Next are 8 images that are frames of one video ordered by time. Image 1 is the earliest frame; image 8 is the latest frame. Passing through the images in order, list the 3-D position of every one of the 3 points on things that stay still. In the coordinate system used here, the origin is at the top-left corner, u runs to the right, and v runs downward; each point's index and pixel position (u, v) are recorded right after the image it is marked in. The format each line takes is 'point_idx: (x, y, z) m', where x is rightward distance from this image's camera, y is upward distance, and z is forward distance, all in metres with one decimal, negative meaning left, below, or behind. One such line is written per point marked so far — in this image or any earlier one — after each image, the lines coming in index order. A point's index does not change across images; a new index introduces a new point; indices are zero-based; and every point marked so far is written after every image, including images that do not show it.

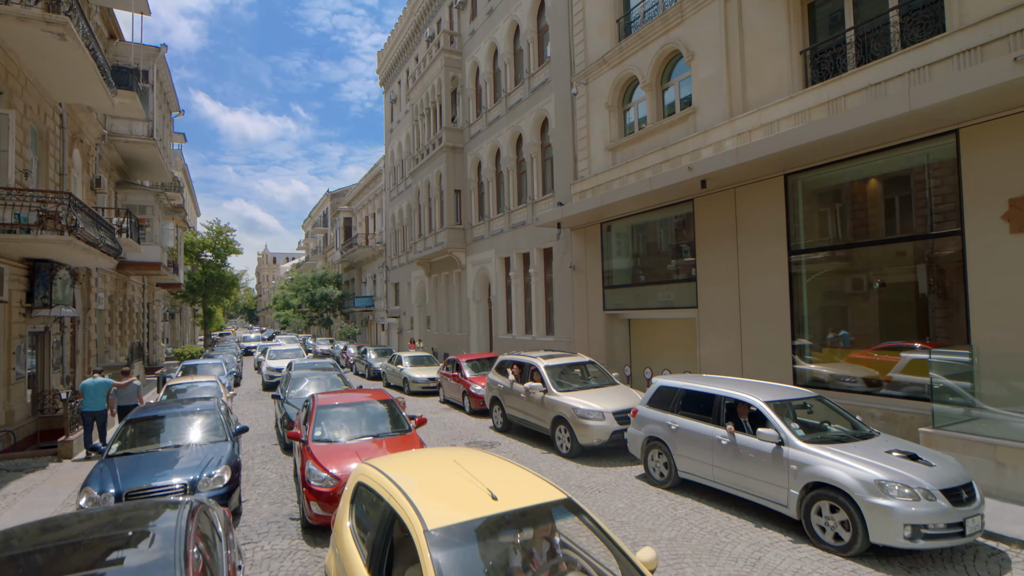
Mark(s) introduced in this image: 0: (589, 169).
0: (+2.4, +3.7, +17.9) m
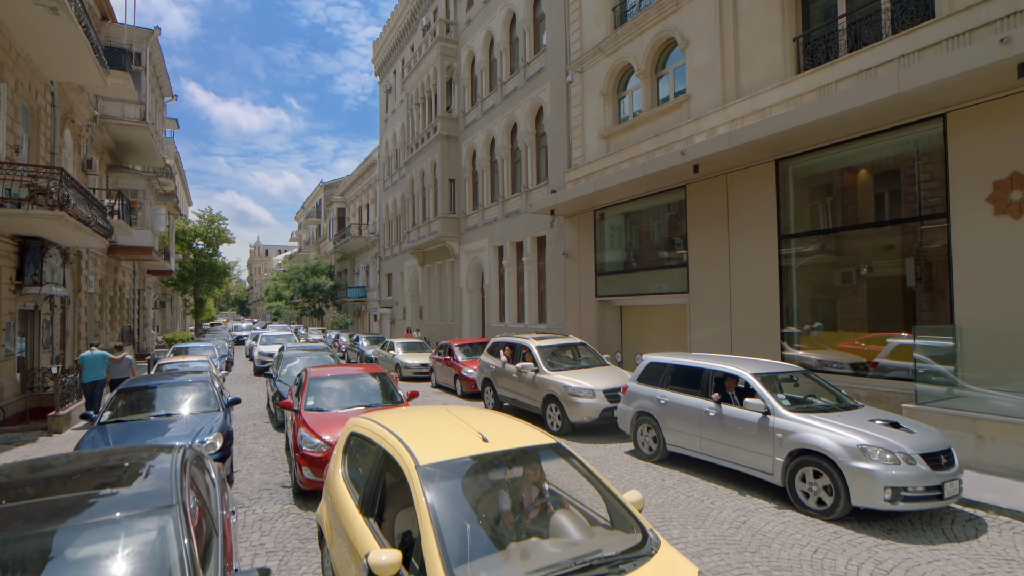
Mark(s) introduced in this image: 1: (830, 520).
0: (+2.2, +4.1, +18.0) m
1: (+3.3, -2.4, +6.0) m
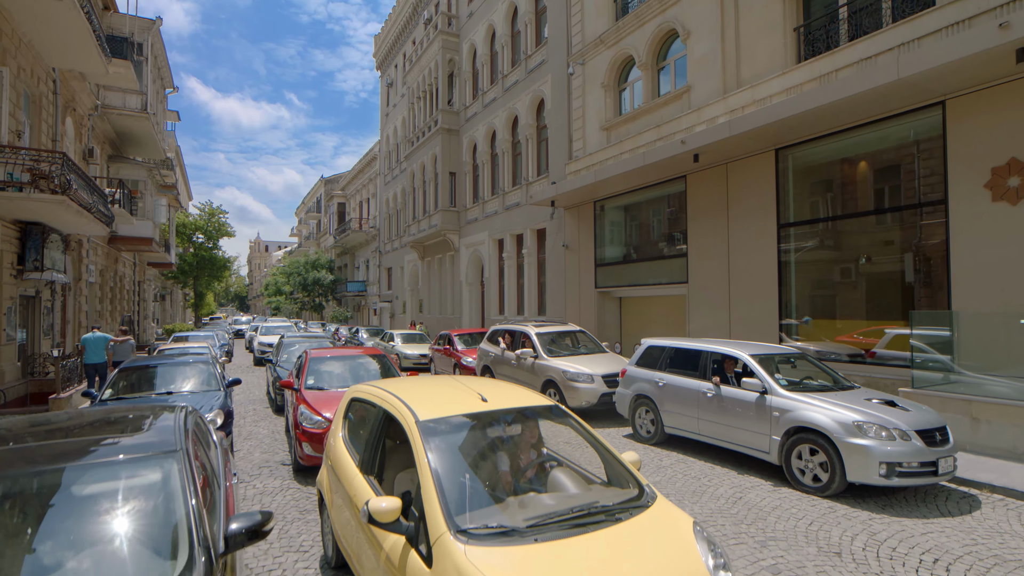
0: (+2.2, +4.3, +18.0) m
1: (+3.3, -2.2, +6.0) m
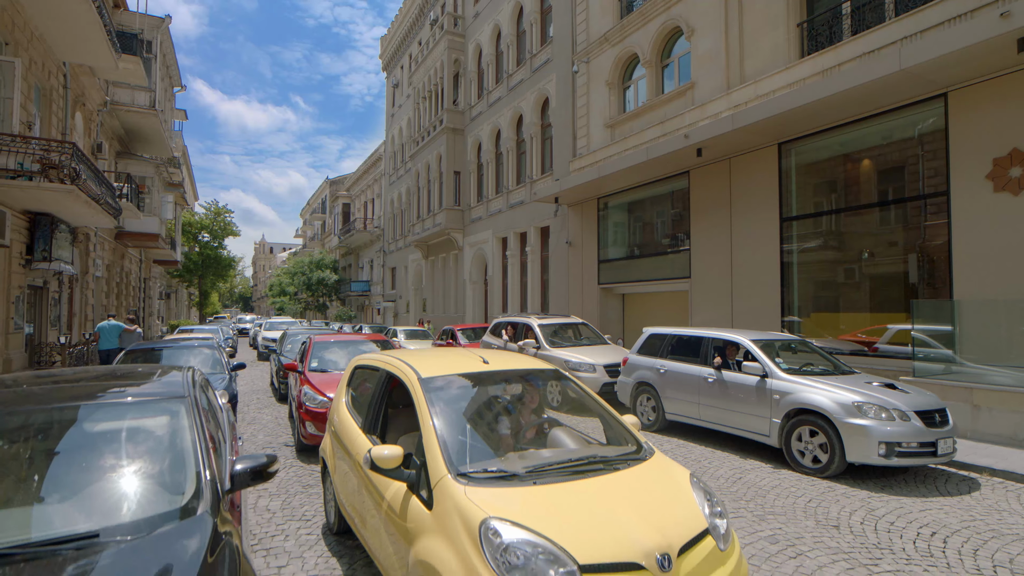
0: (+2.4, +4.4, +18.1) m
1: (+3.3, -2.0, +6.1) m
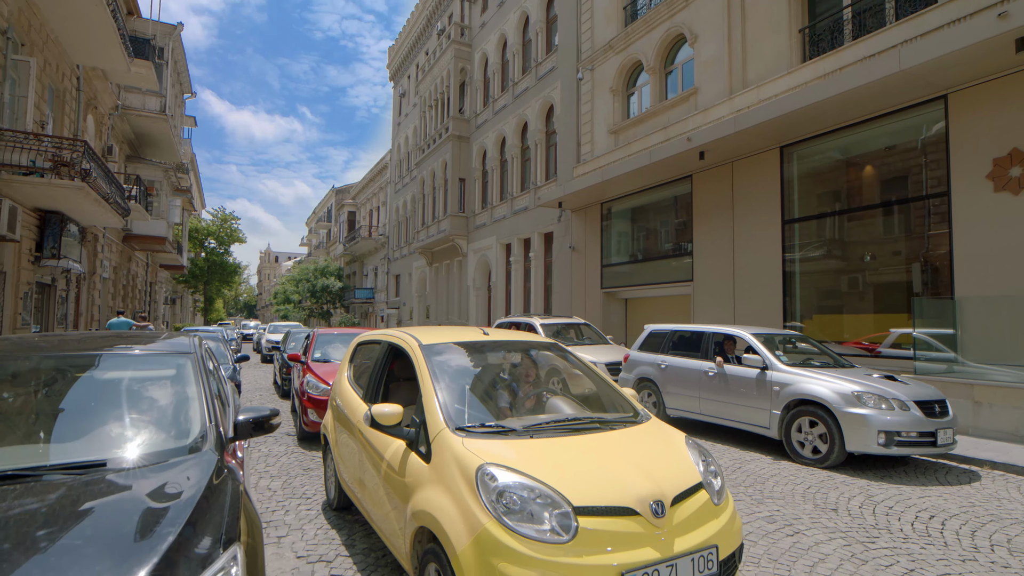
0: (+2.5, +4.3, +18.3) m
1: (+3.3, -1.9, +6.1) m
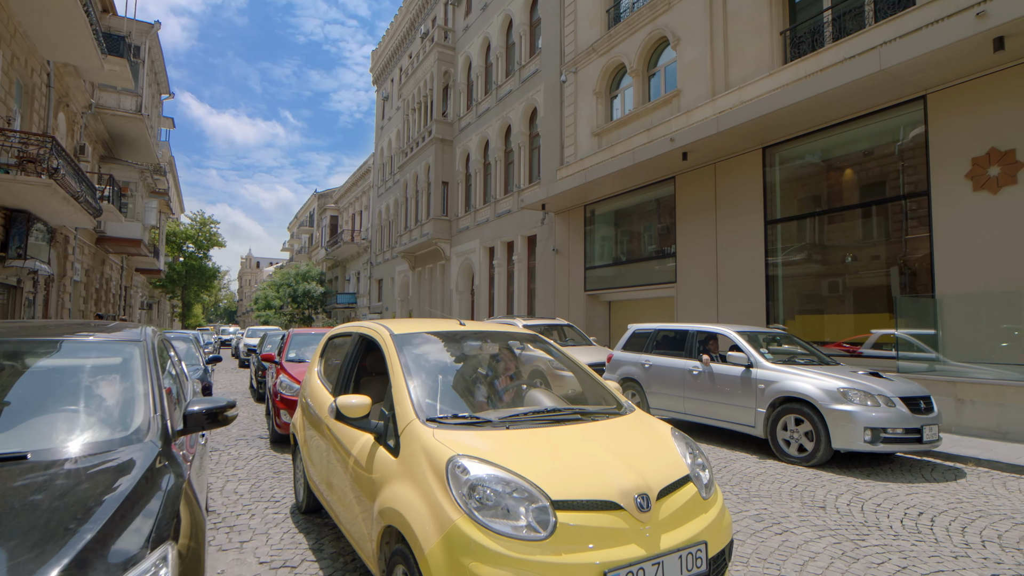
0: (+2.0, +4.2, +18.2) m
1: (+3.1, -1.8, +5.9) m
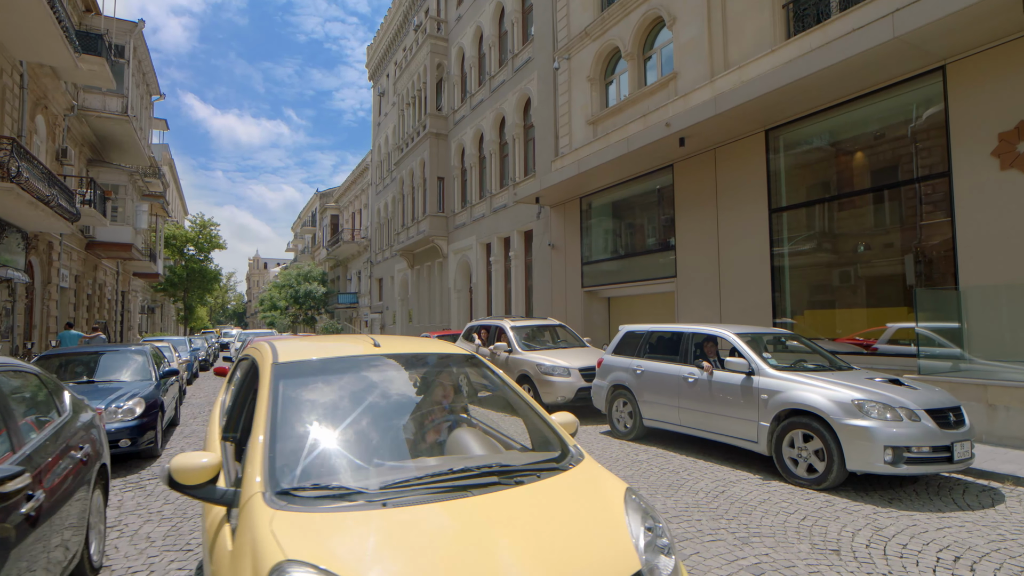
0: (+1.7, +4.3, +17.4) m
1: (+2.8, -1.8, +5.2) m
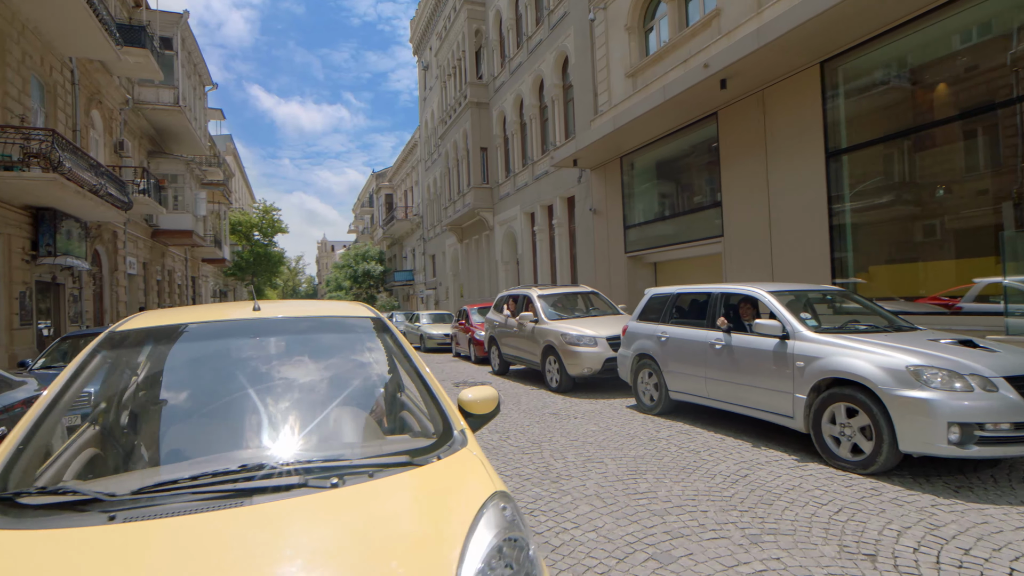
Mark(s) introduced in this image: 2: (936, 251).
0: (+2.7, +5.2, +16.3) m
1: (+2.6, -1.4, +4.3) m
2: (+6.3, +0.7, +8.7) m
